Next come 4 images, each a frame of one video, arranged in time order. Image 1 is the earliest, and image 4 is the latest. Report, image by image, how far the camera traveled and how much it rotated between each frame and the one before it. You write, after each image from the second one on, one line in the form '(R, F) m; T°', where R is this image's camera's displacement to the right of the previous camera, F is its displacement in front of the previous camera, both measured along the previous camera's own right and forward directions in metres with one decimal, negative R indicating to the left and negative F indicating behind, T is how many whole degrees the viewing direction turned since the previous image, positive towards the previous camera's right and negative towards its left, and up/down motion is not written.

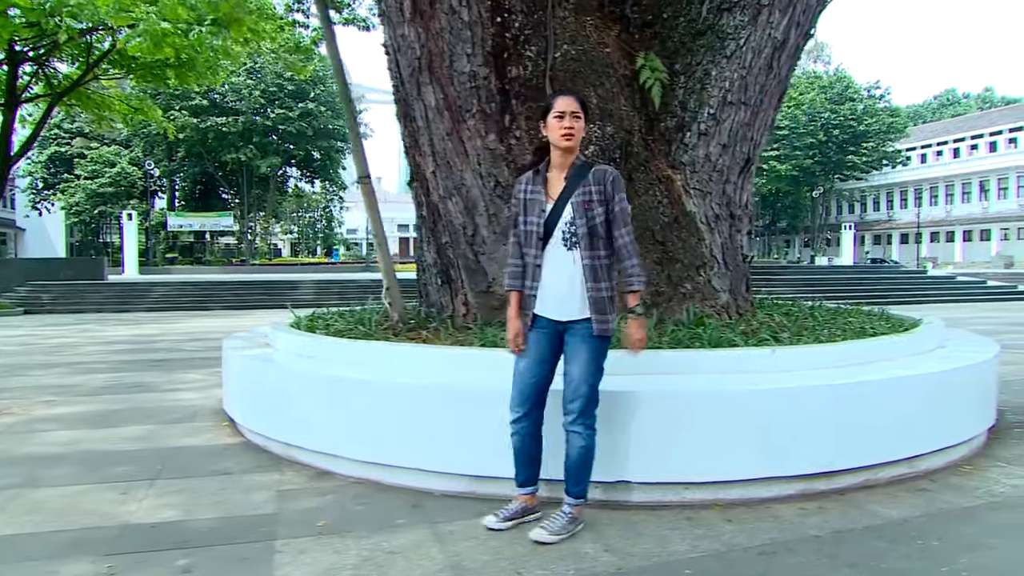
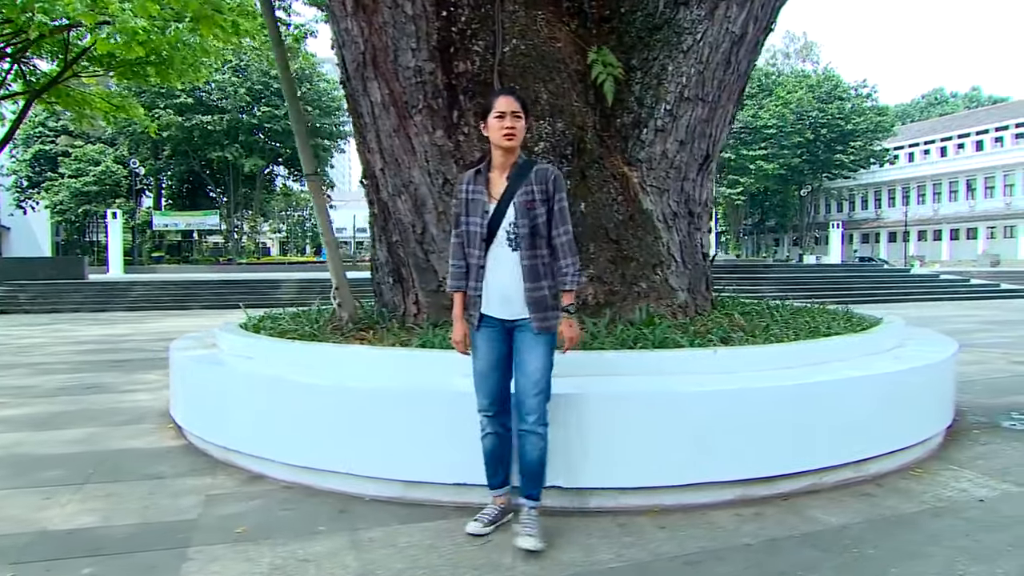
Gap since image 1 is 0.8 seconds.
(+0.3, +0.1) m; 0°
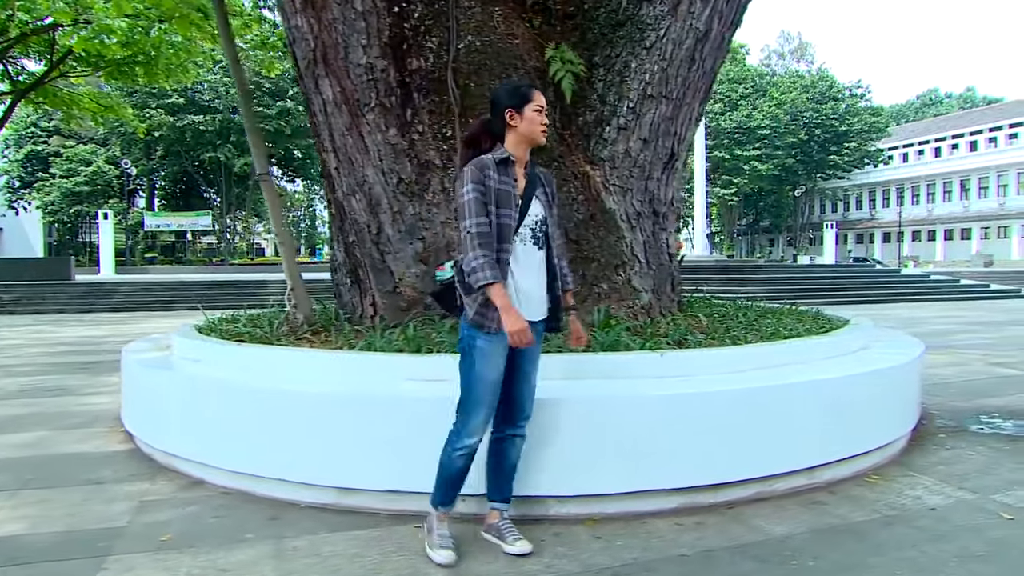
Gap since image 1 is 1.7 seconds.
(+0.3, +0.1) m; 0°
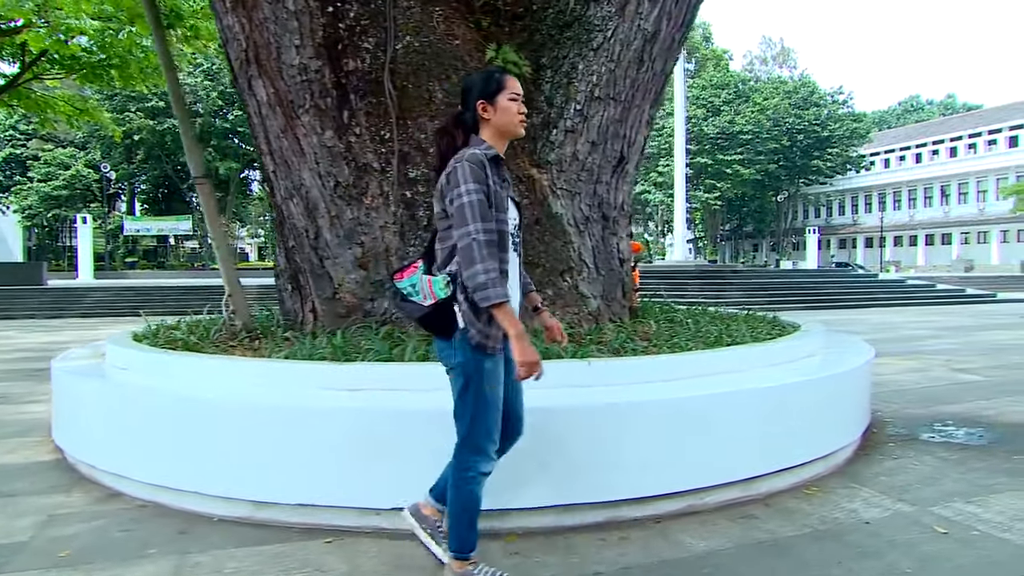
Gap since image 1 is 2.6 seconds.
(+0.3, +0.1) m; 0°
